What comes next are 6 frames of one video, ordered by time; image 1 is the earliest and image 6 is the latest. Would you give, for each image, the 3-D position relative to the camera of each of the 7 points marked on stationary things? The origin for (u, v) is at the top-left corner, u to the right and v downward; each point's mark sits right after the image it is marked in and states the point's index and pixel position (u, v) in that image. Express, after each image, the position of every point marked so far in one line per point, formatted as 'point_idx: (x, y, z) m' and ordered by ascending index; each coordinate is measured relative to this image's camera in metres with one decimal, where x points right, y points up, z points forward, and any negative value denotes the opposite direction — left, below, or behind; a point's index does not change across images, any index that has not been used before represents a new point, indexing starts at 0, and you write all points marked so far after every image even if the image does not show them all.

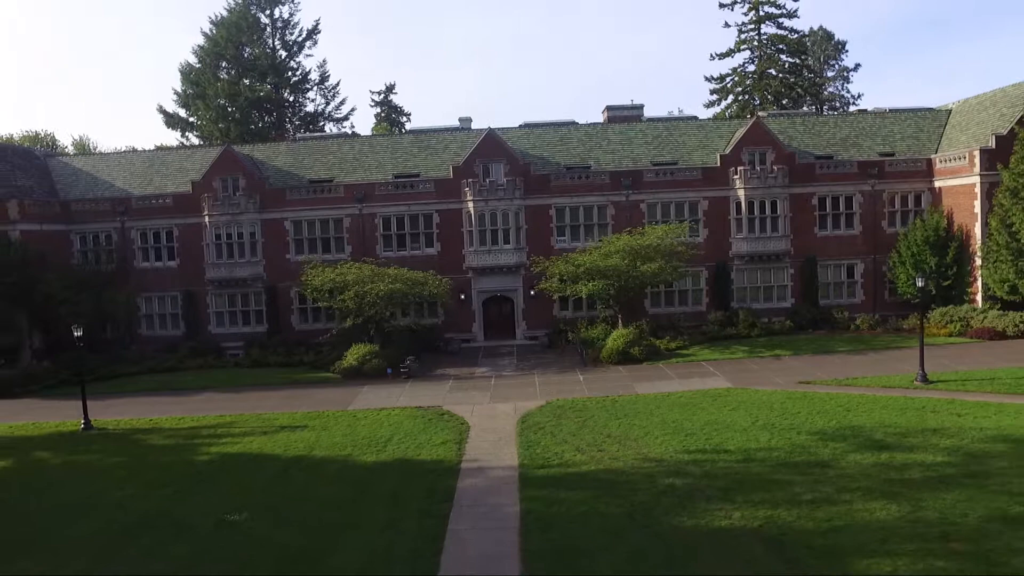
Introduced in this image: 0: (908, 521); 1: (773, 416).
0: (+5.9, -3.4, +12.3) m
1: (+6.1, -2.9, +19.1) m
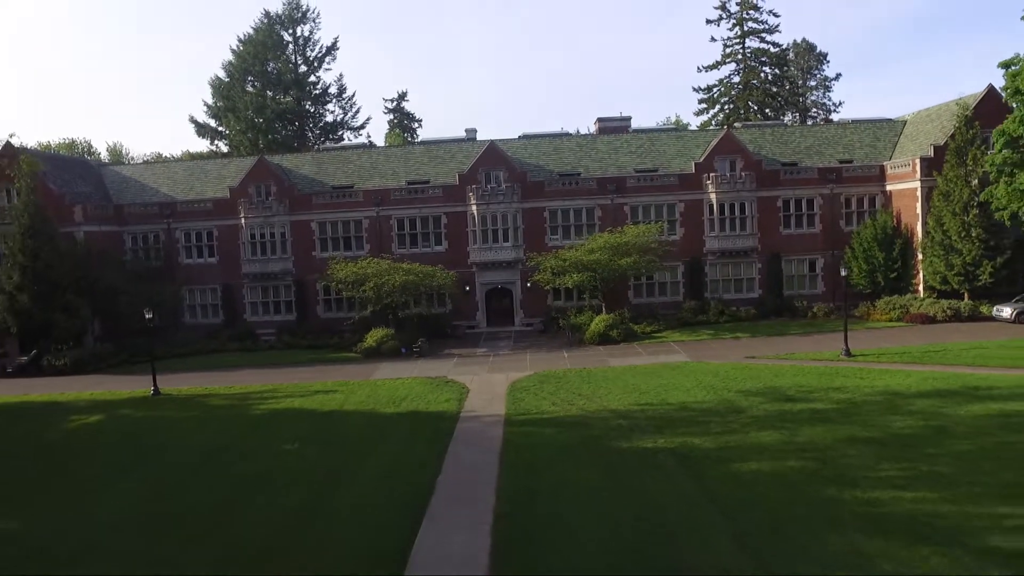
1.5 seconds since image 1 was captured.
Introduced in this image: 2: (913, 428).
0: (+5.5, -3.1, +16.8) m
1: (+5.8, -2.6, +23.5) m
2: (+8.3, -2.9, +17.0) m
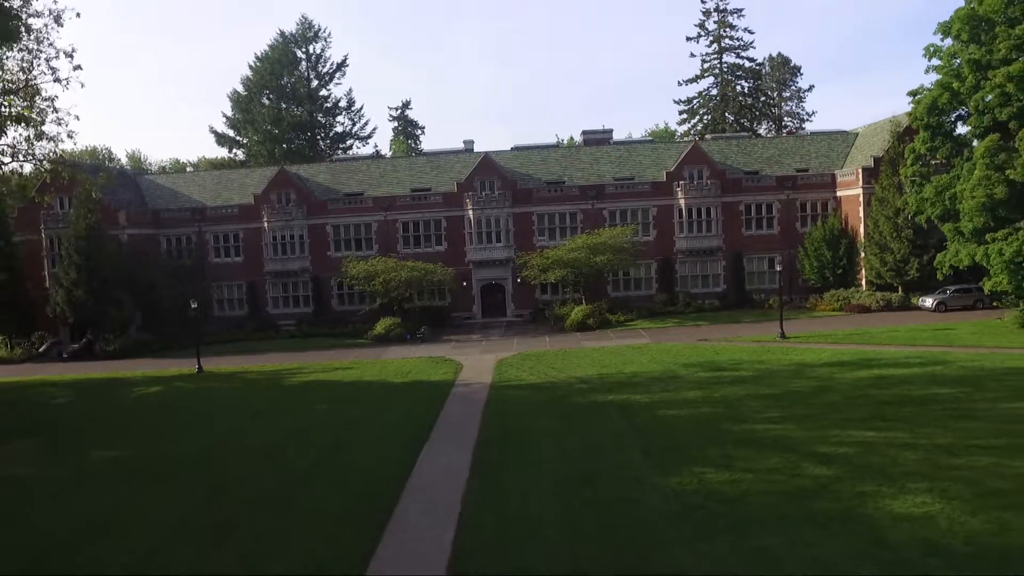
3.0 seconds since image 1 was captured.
0: (+5.0, -2.8, +21.7) m
1: (+5.4, -2.3, +28.4) m
2: (+7.8, -2.6, +21.9) m
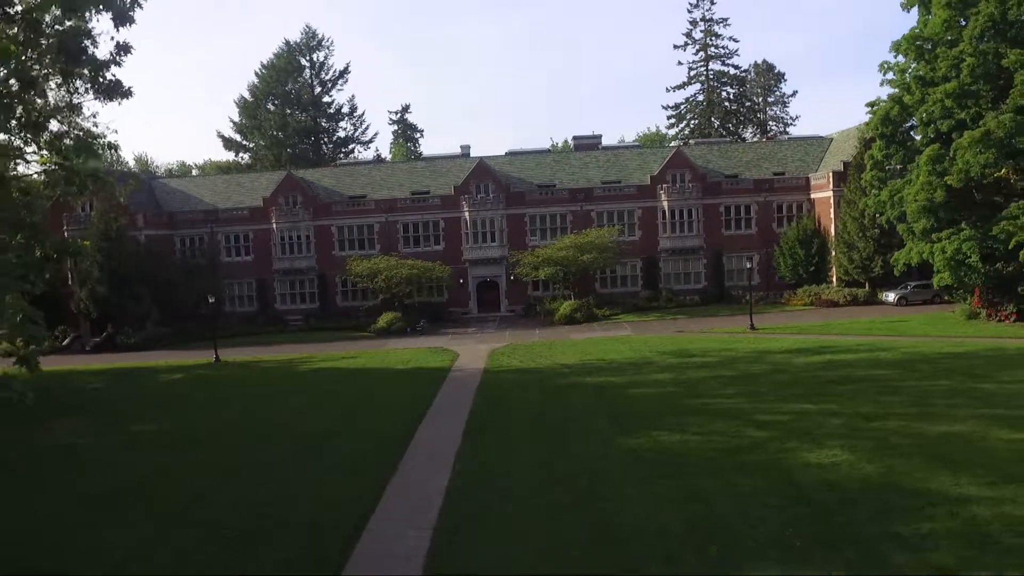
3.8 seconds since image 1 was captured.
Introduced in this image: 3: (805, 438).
0: (+4.7, -2.7, +24.4) m
1: (+5.0, -2.2, +31.2) m
2: (+7.5, -2.4, +24.7) m
3: (+6.0, -3.1, +16.7) m
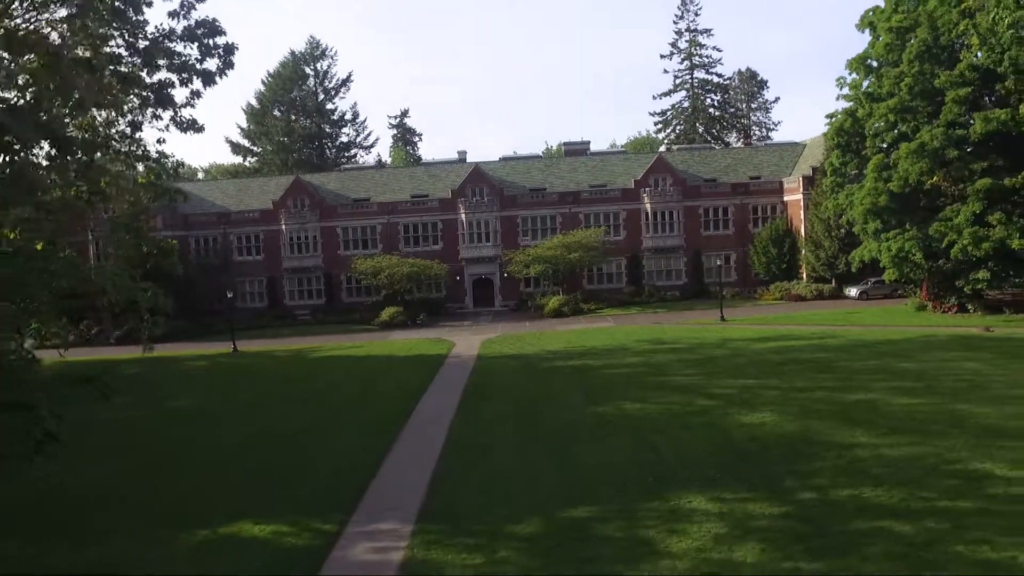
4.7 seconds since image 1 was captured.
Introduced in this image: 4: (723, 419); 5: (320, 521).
0: (+4.3, -2.5, +27.7) m
1: (+4.7, -2.0, +34.5) m
2: (+7.2, -2.2, +28.0) m
3: (+5.6, -2.9, +20.0) m
4: (+4.9, -3.0, +18.9) m
5: (-3.2, -3.9, +13.6) m
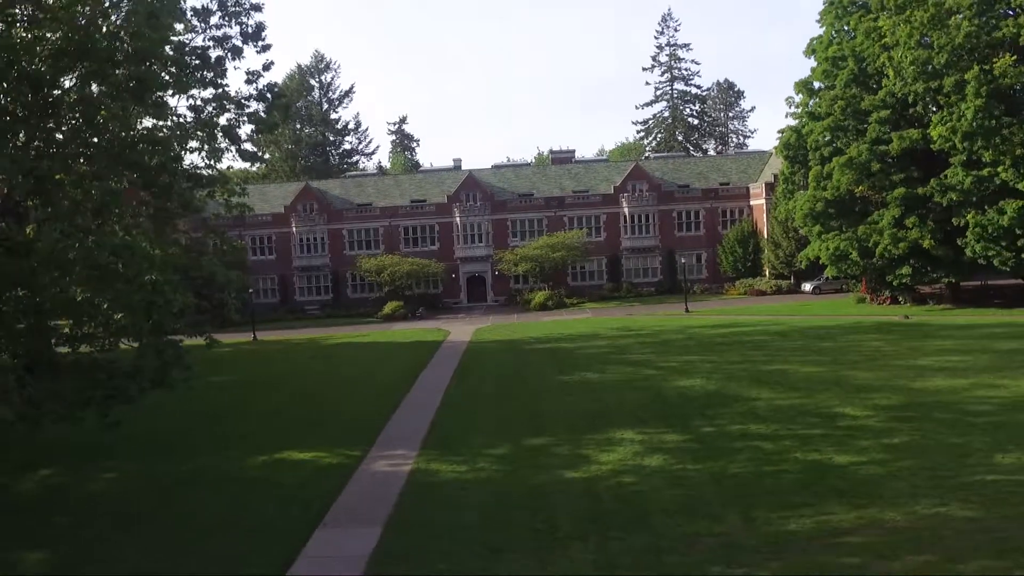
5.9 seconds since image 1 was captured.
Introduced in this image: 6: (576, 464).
0: (+3.8, -2.2, +32.5) m
1: (+4.1, -1.7, +39.3) m
2: (+6.6, -2.0, +32.7) m
3: (+5.1, -2.6, +24.7) m
4: (+4.4, -2.8, +23.7) m
5: (-3.7, -3.6, +18.4) m
6: (+1.2, -3.5, +16.1) m
